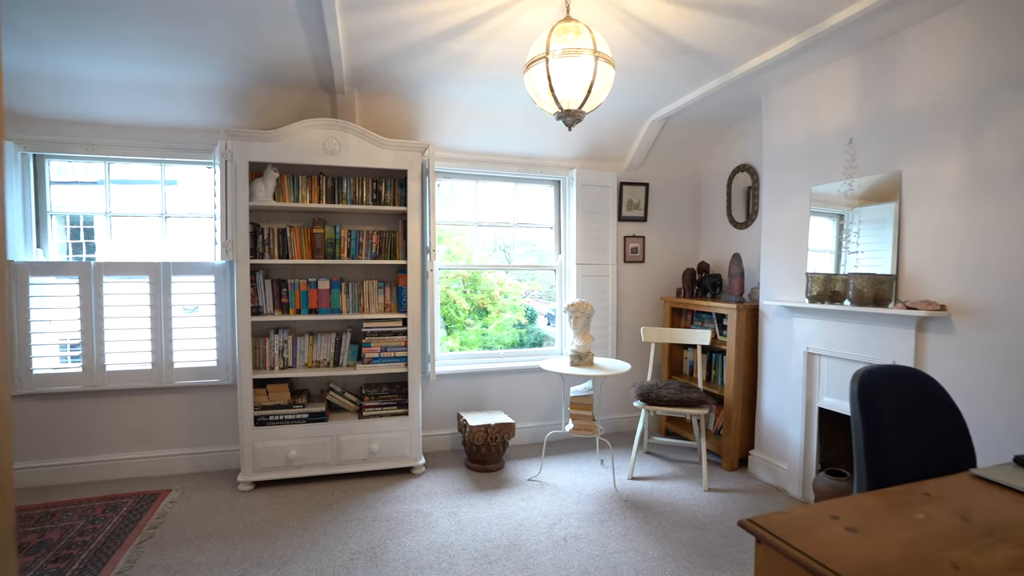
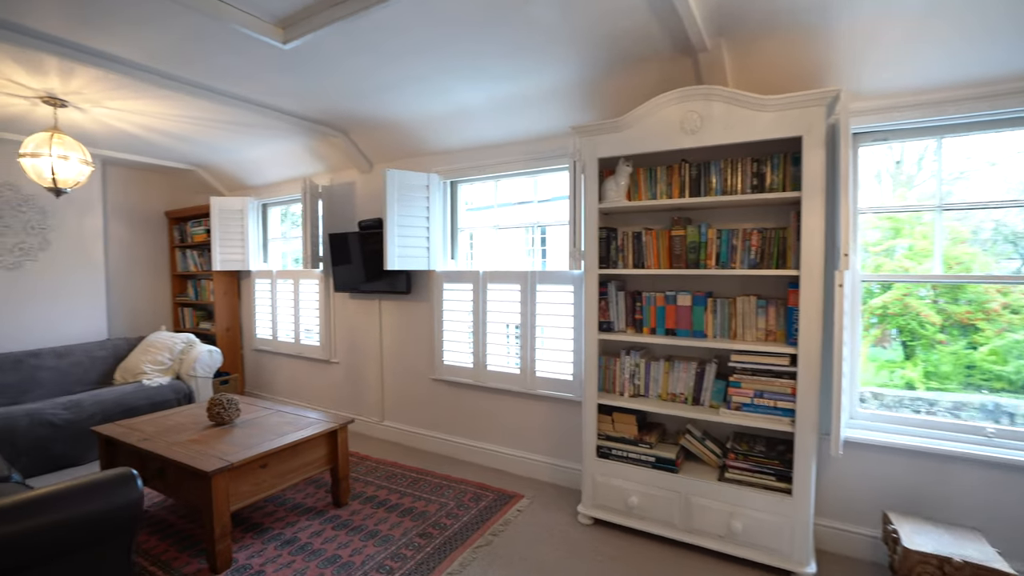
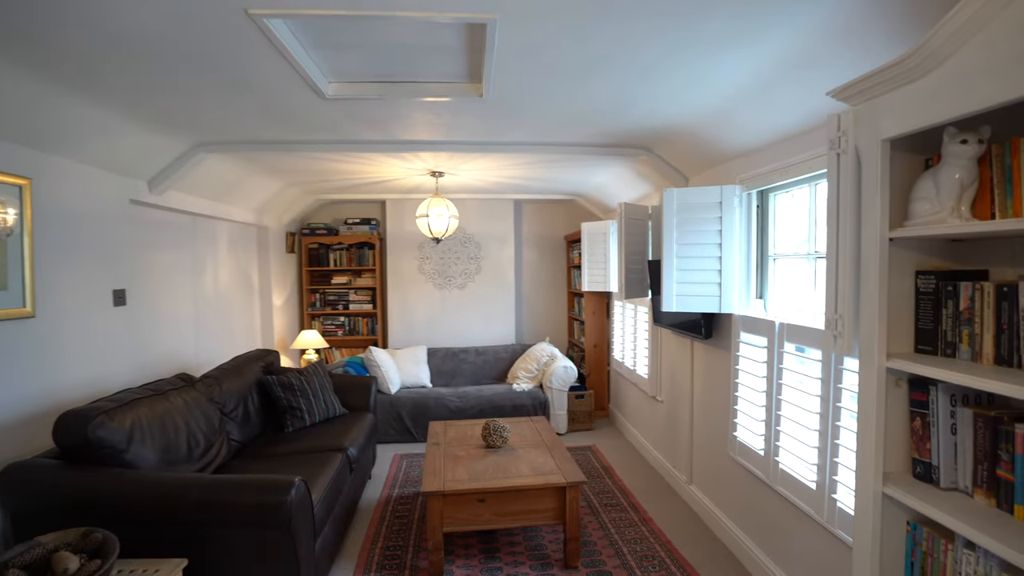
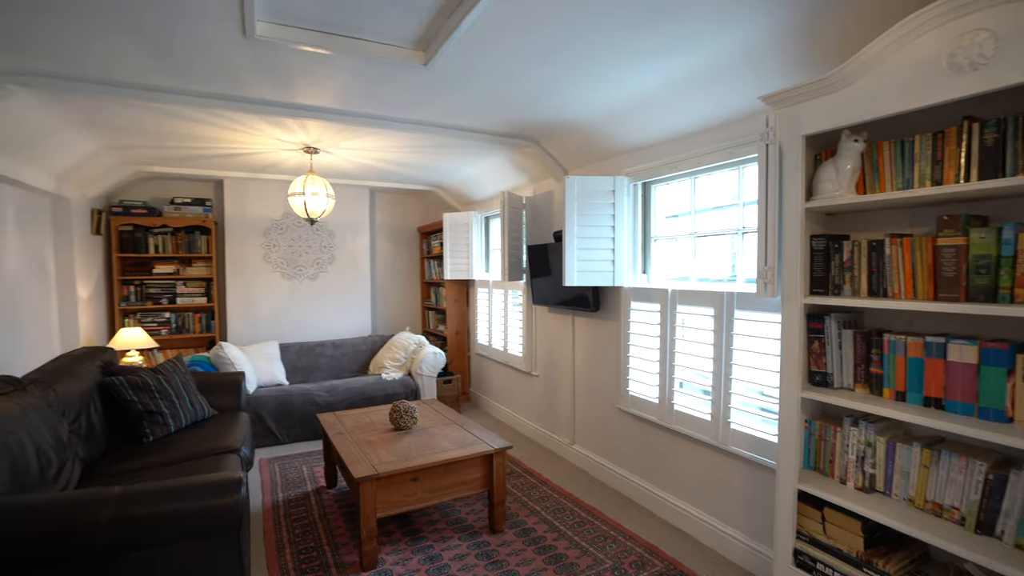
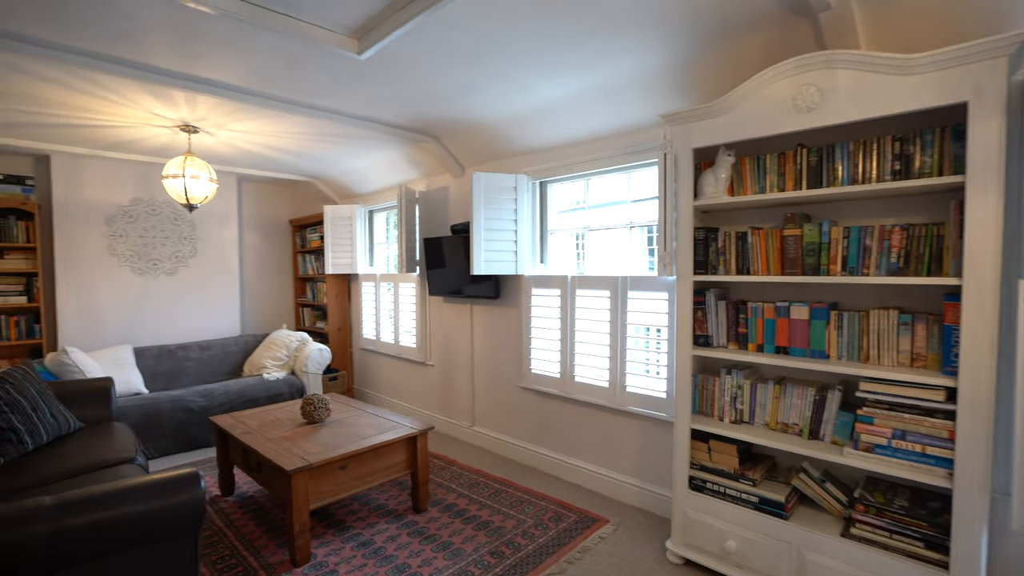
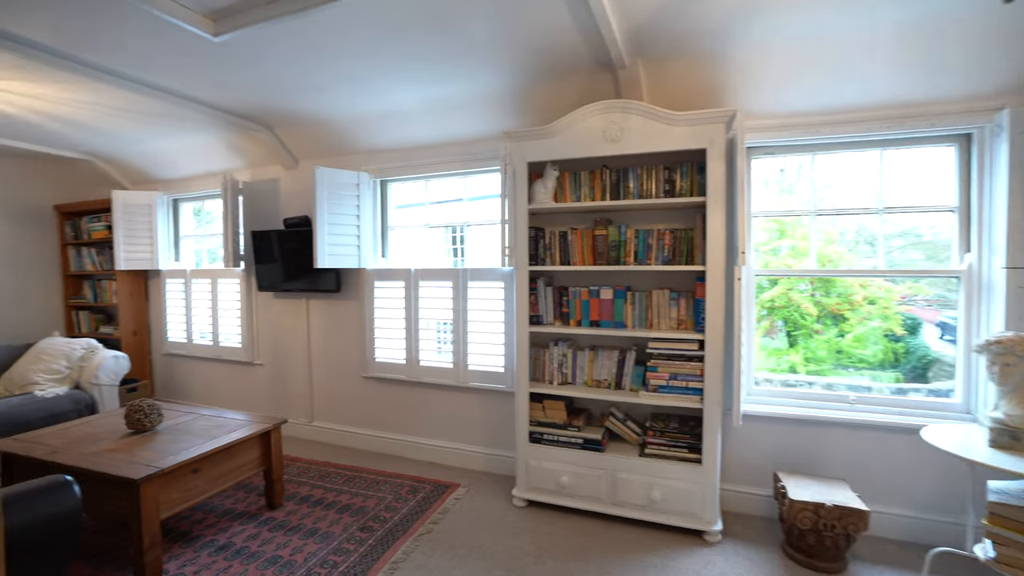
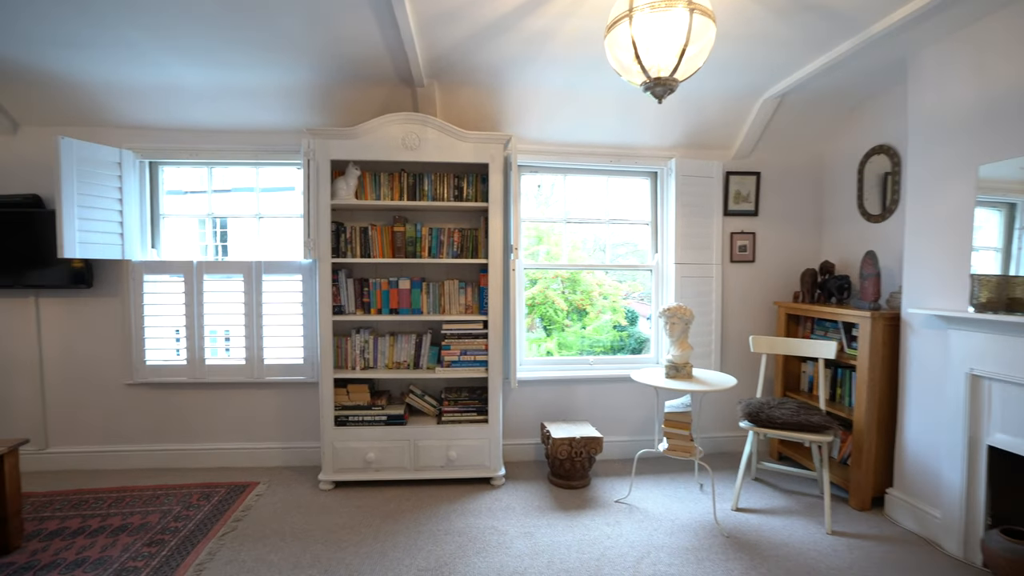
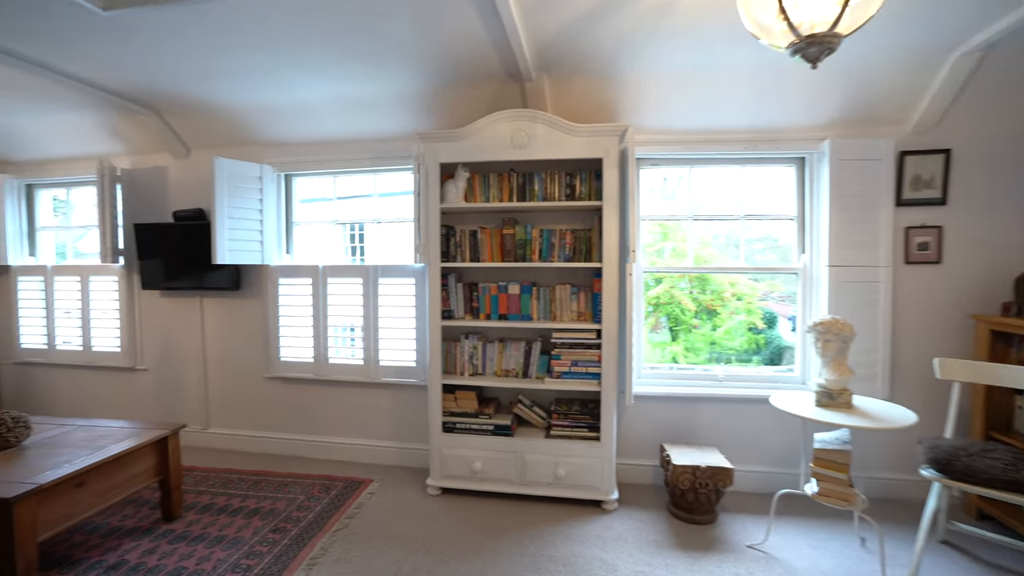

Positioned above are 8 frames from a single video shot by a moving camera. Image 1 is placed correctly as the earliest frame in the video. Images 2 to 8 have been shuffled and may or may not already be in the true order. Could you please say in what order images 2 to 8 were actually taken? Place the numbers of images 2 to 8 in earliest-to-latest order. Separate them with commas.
7, 8, 6, 2, 5, 4, 3
